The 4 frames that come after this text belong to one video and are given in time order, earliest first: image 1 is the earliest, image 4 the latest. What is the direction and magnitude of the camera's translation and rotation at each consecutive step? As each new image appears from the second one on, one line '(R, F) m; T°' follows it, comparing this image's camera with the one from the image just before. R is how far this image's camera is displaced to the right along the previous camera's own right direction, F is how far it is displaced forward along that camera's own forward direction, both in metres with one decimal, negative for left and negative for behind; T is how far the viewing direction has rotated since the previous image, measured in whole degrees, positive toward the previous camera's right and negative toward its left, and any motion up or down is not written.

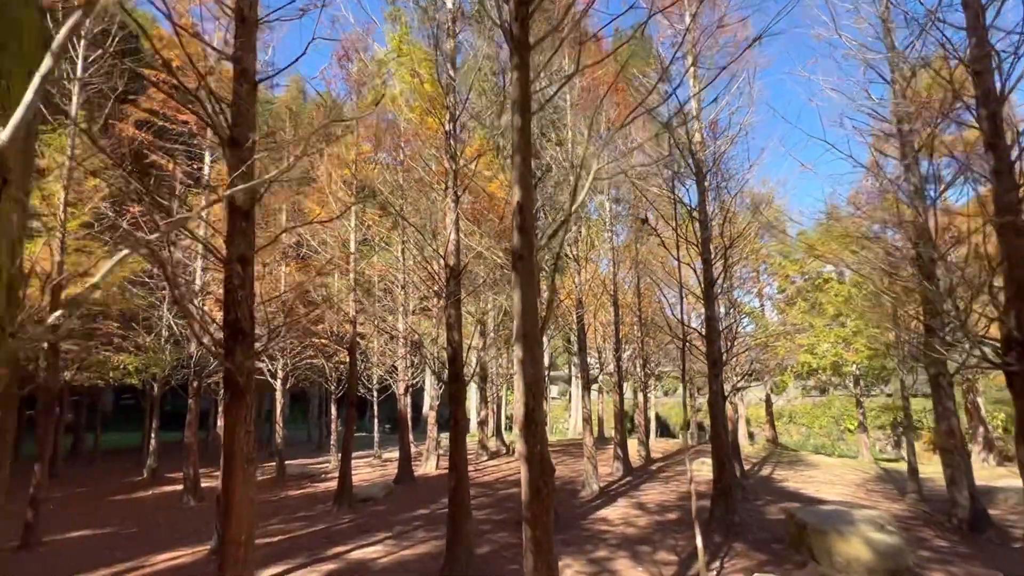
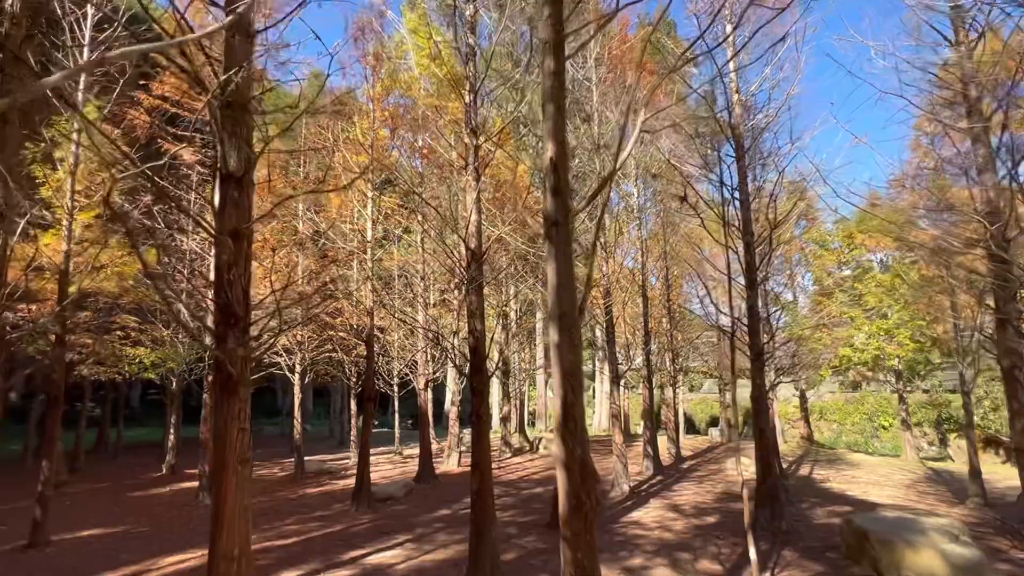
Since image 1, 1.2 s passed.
(0.0, +0.5) m; -2°
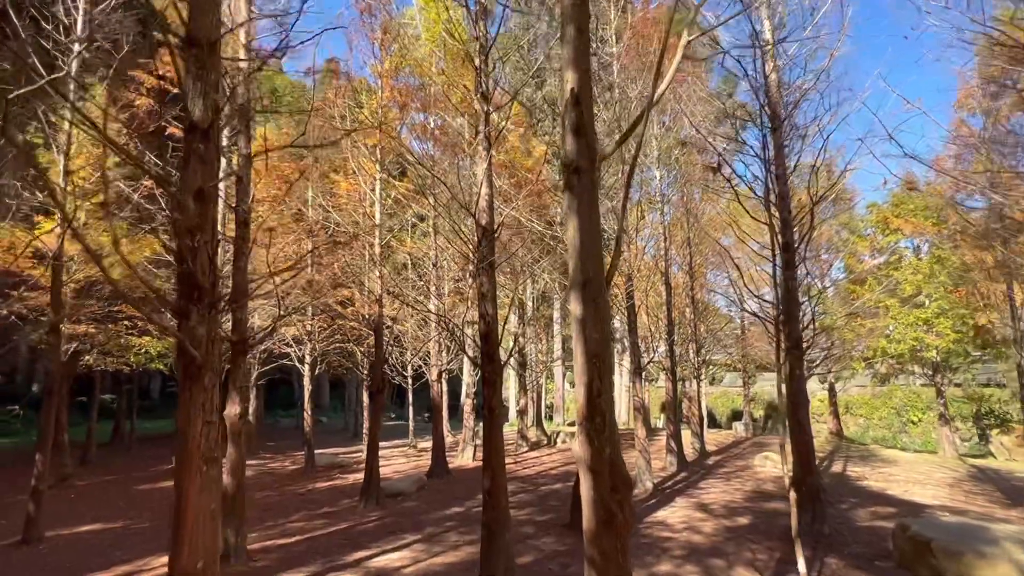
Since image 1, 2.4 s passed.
(0.0, +0.5) m; -2°
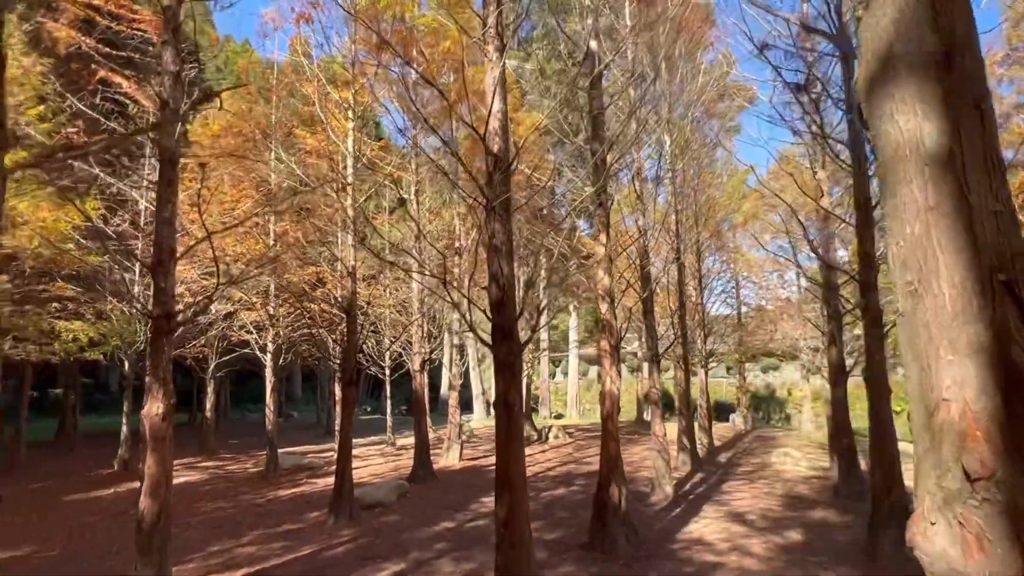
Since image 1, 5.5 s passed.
(-0.3, +1.4) m; +2°
